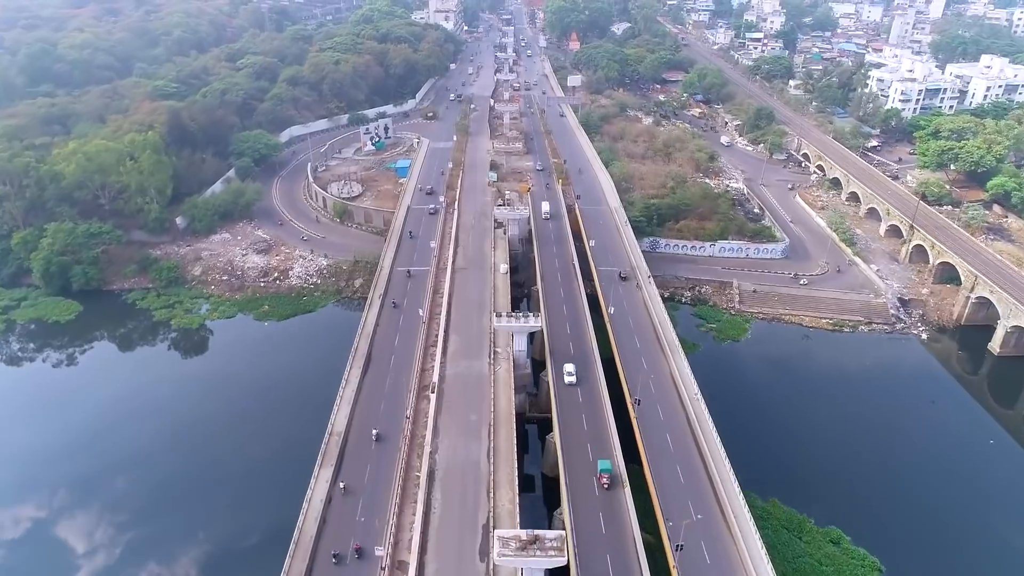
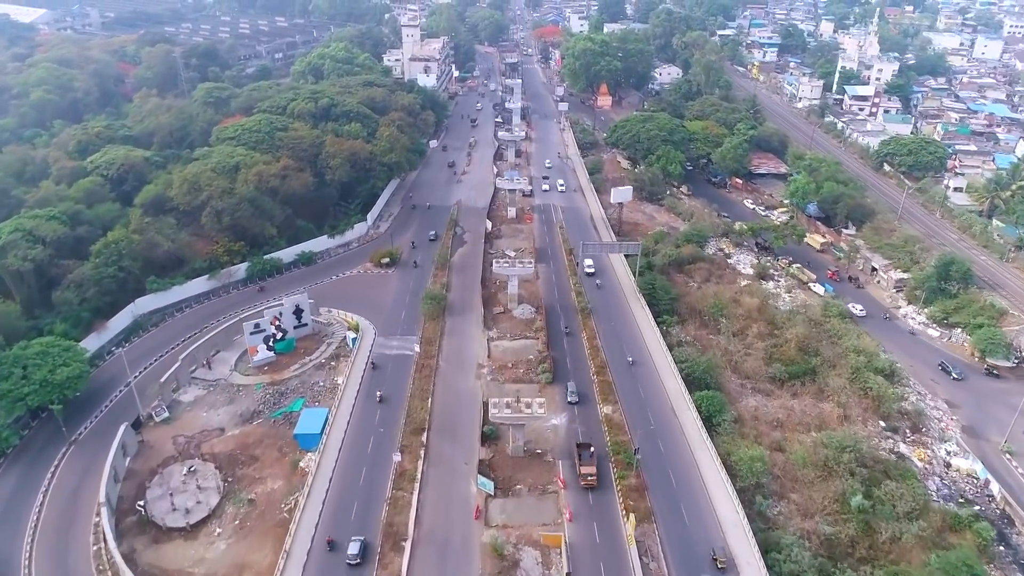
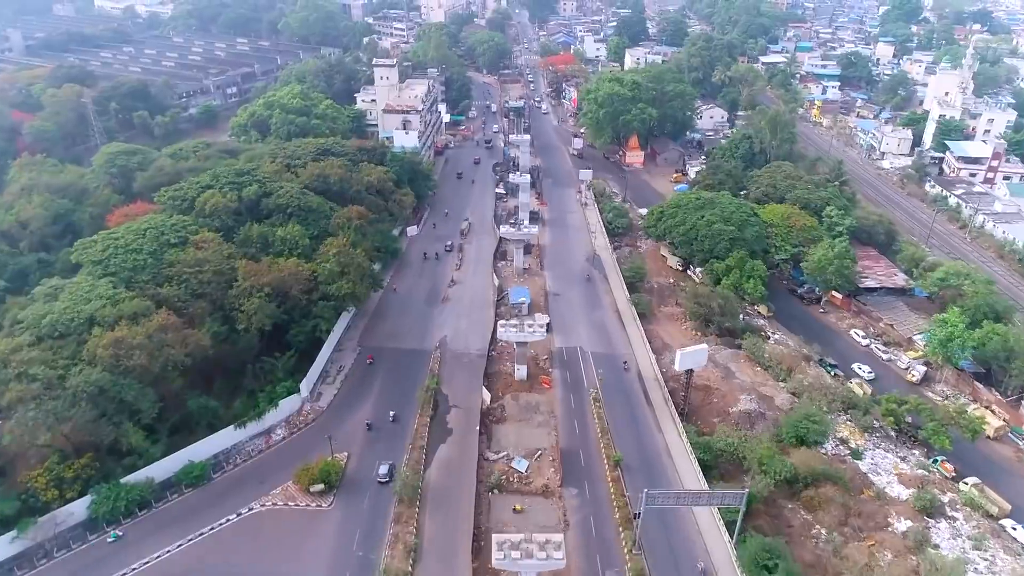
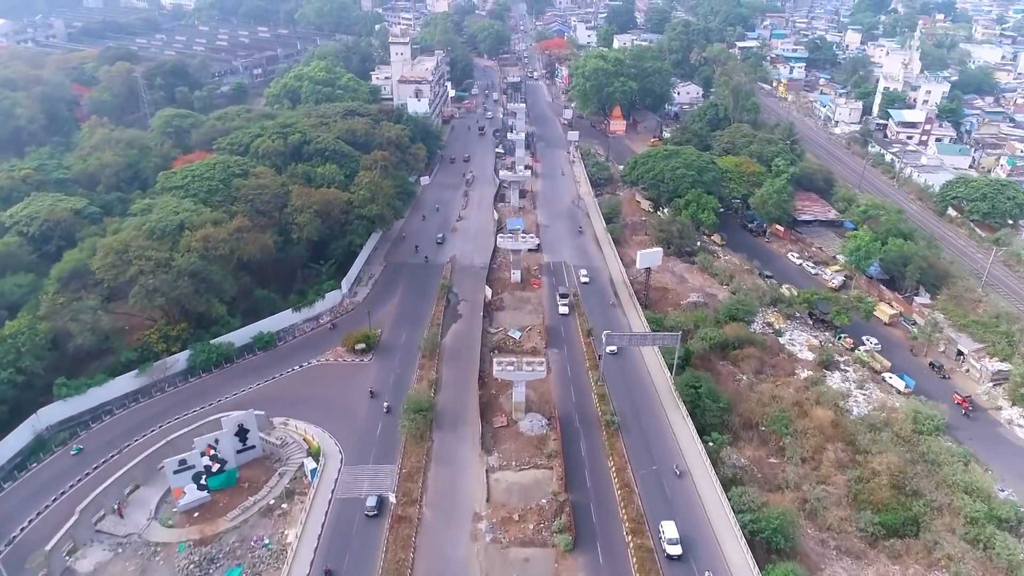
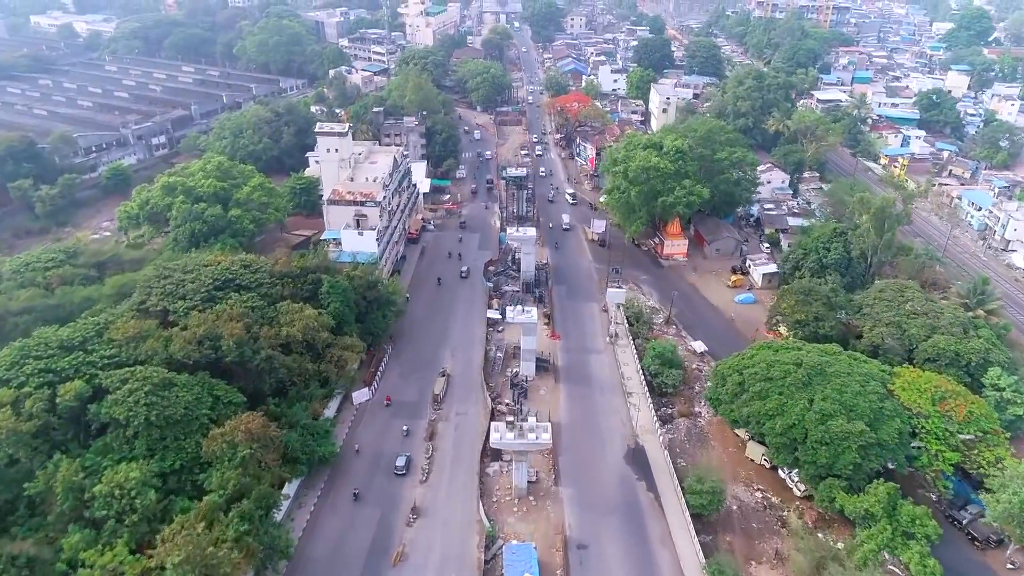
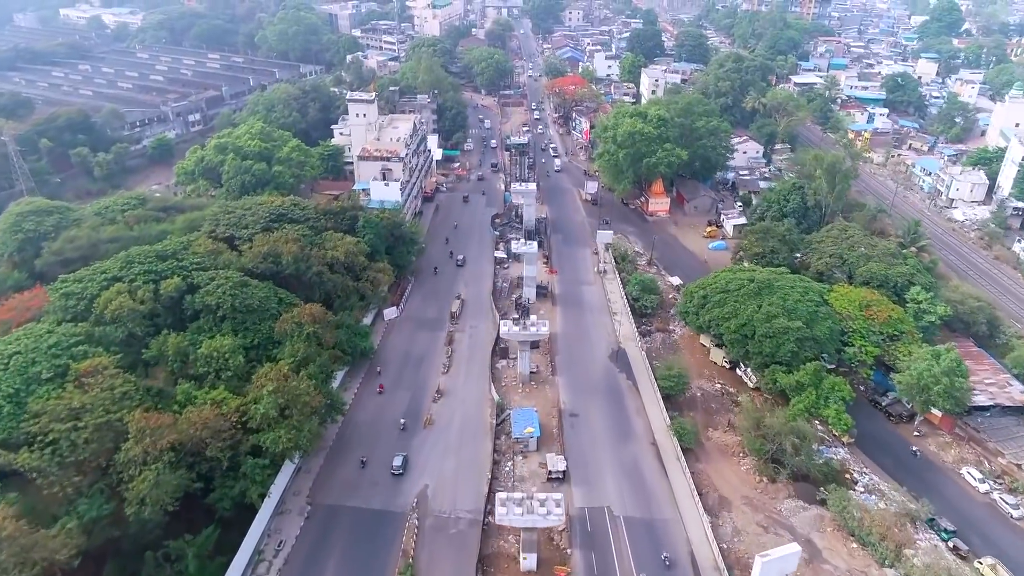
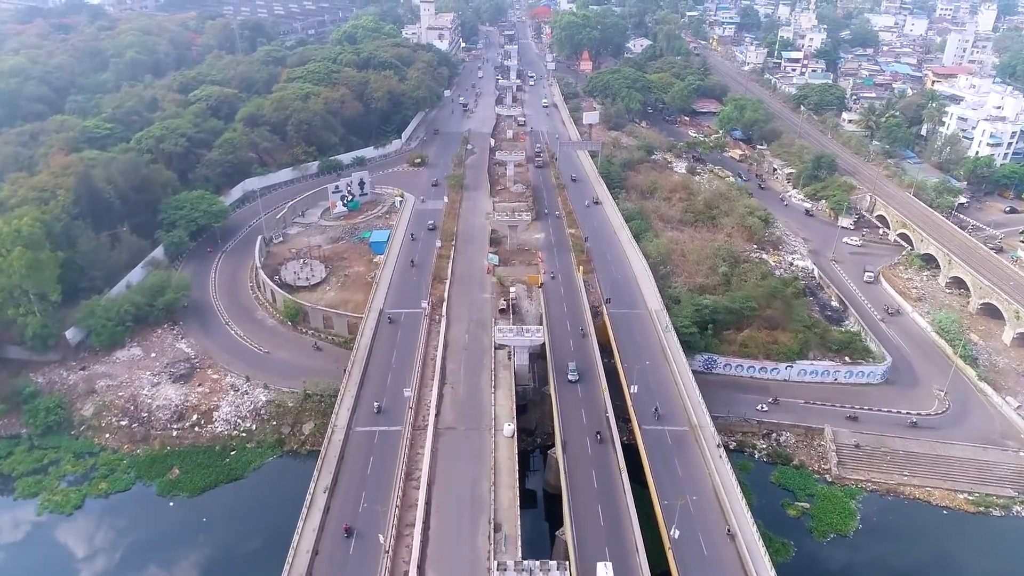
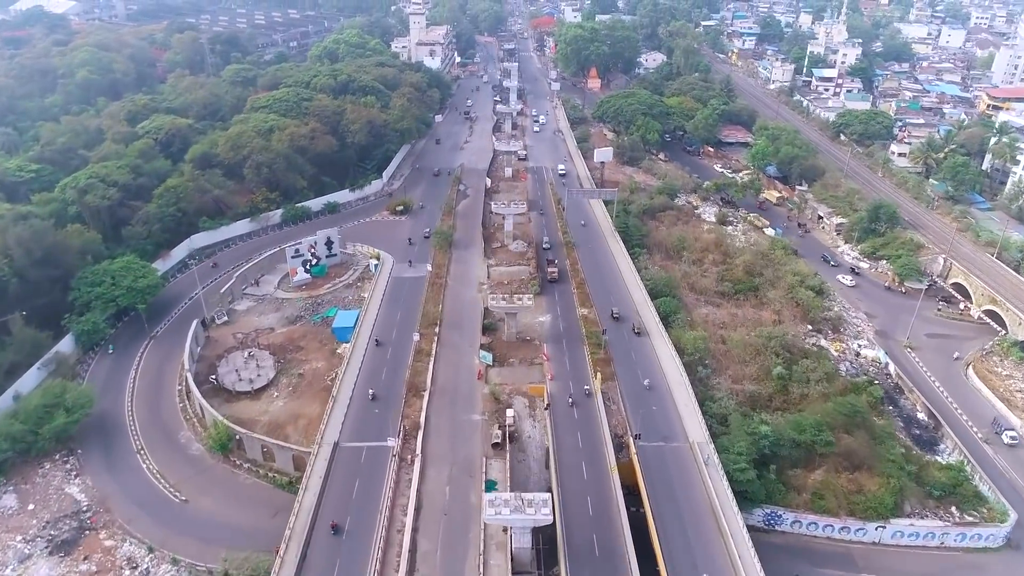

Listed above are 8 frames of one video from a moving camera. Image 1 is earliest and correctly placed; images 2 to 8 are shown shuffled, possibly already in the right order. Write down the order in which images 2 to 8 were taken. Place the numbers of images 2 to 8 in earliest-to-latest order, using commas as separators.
7, 8, 2, 4, 3, 6, 5
